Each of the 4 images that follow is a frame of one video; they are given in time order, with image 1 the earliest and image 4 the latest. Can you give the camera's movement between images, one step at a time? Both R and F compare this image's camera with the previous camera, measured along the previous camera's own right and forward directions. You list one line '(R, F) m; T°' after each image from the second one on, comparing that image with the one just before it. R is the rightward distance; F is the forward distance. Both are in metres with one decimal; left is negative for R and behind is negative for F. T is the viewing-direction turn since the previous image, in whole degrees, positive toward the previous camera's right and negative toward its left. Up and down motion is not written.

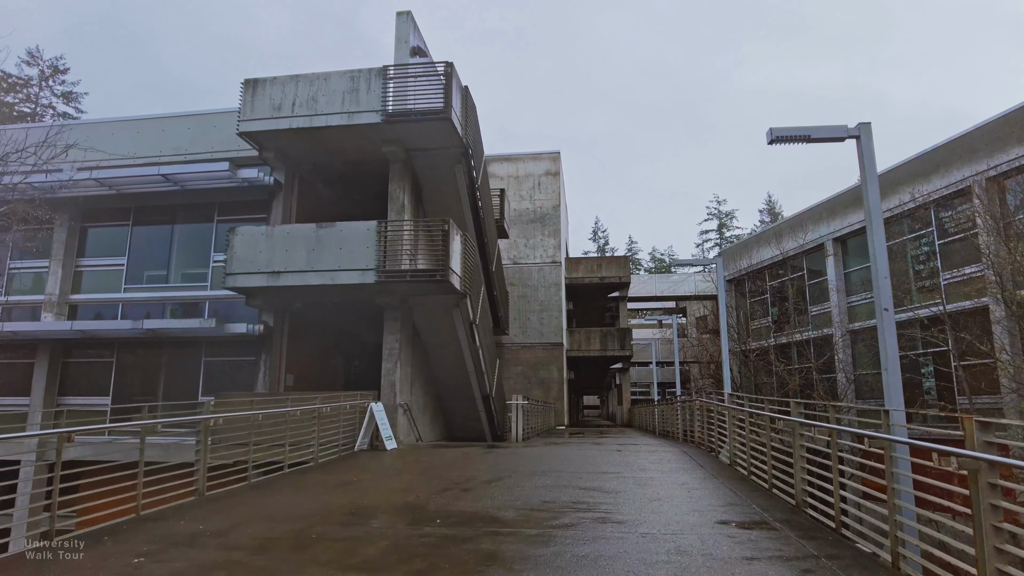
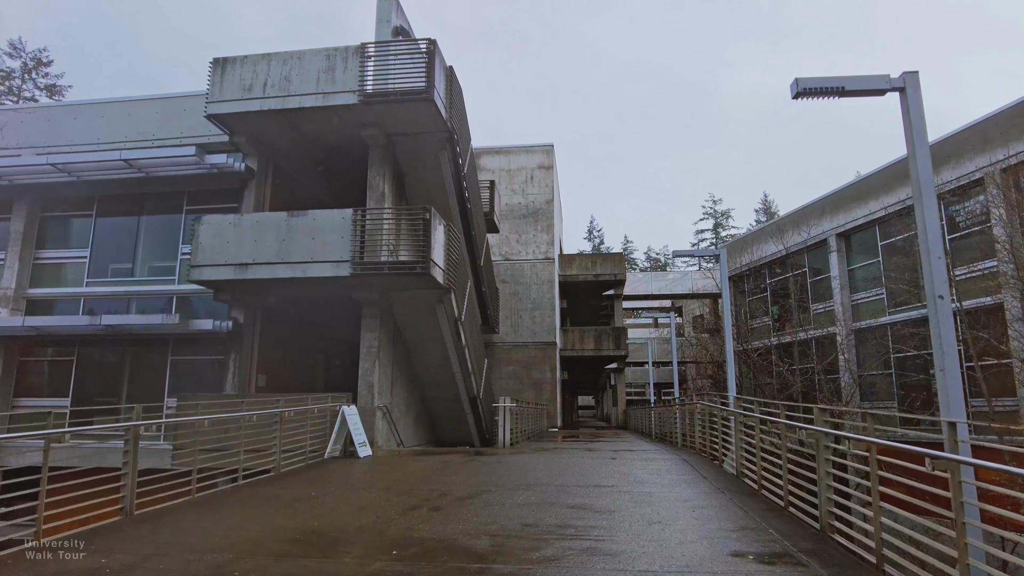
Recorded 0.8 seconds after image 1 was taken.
(+0.2, +0.9) m; 0°
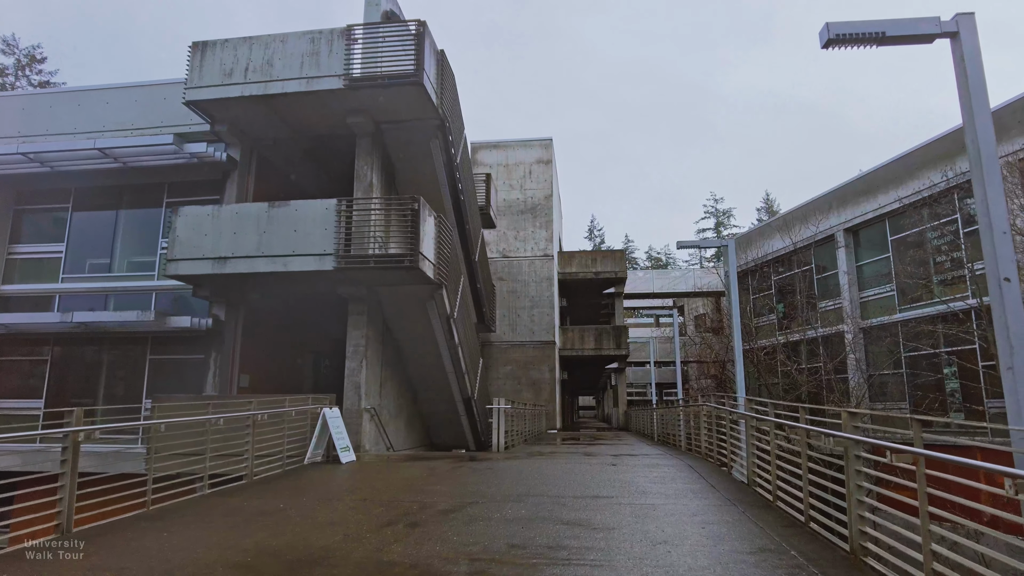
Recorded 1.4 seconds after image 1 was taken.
(+0.1, +0.7) m; 0°
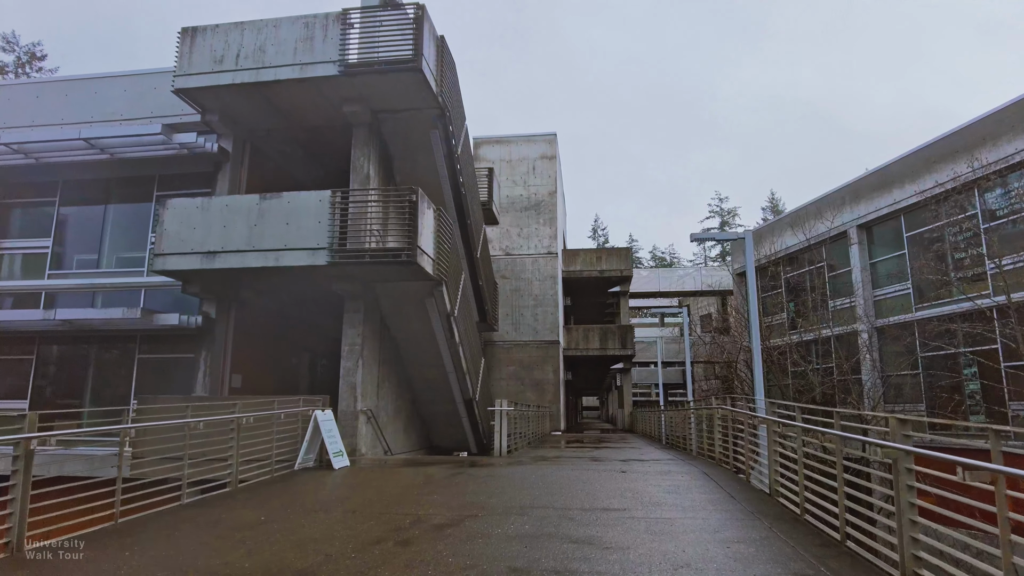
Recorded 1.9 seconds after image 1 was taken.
(0.0, +0.6) m; 0°
